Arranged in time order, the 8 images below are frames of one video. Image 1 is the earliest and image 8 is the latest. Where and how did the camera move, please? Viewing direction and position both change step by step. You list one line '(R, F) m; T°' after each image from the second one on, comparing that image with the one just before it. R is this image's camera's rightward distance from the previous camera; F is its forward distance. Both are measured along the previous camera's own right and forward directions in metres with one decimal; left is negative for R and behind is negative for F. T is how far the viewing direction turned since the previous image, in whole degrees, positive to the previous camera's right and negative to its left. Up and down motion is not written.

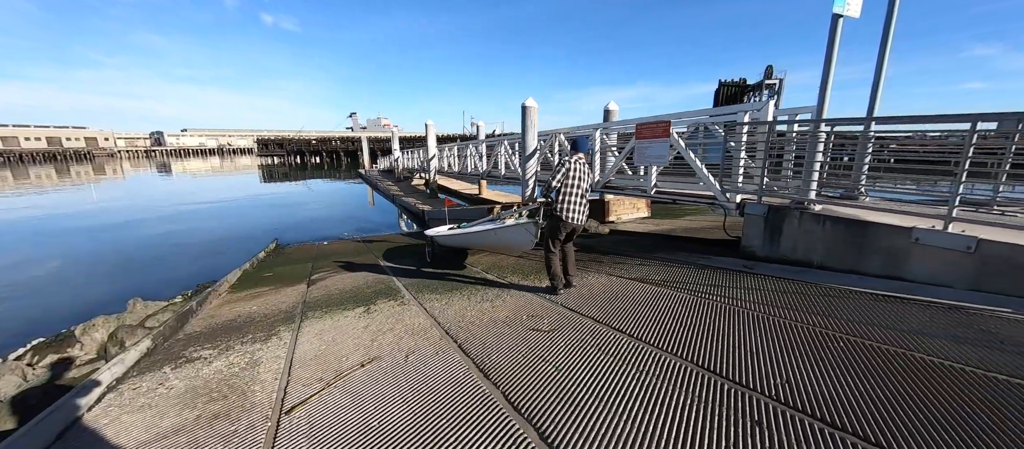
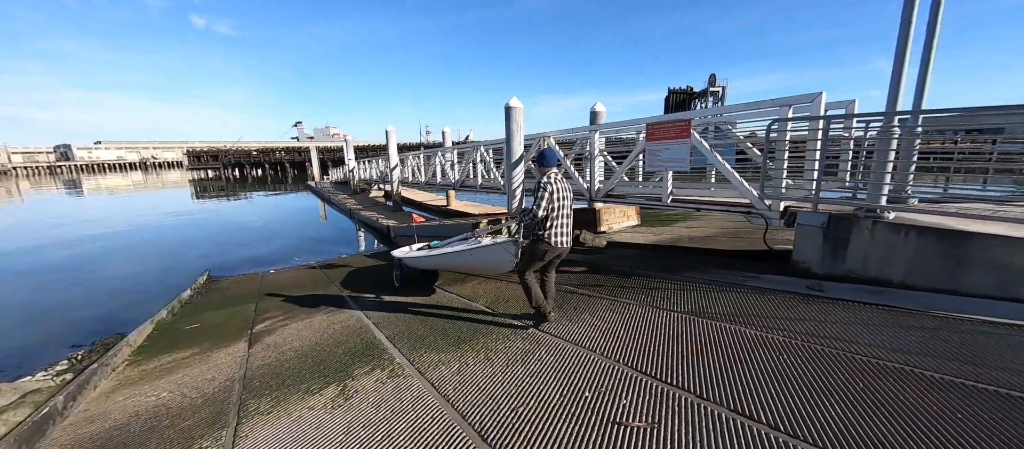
(-0.6, +1.0) m; +7°
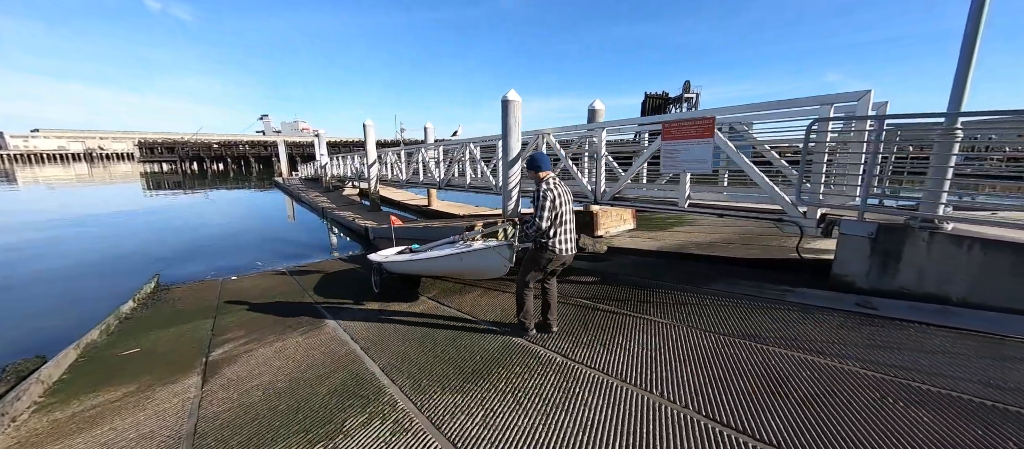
(-0.4, +0.5) m; +4°
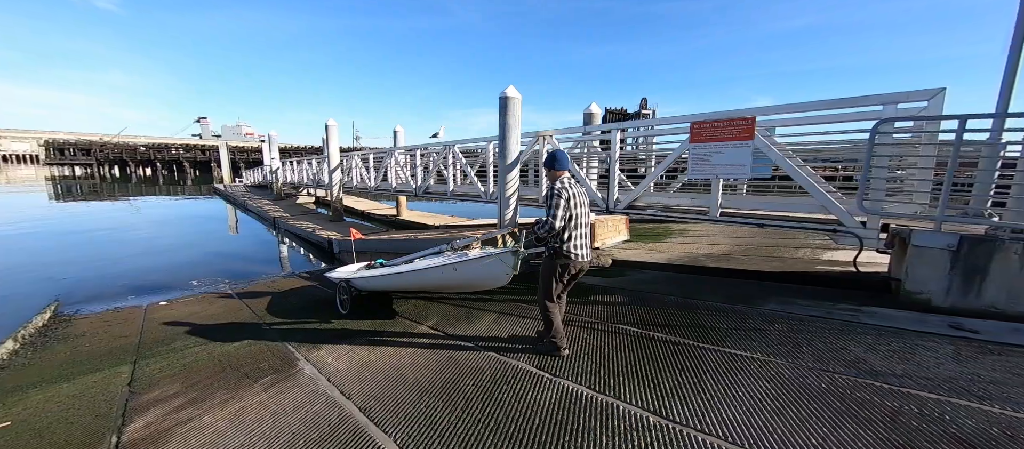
(-0.7, +0.8) m; +6°
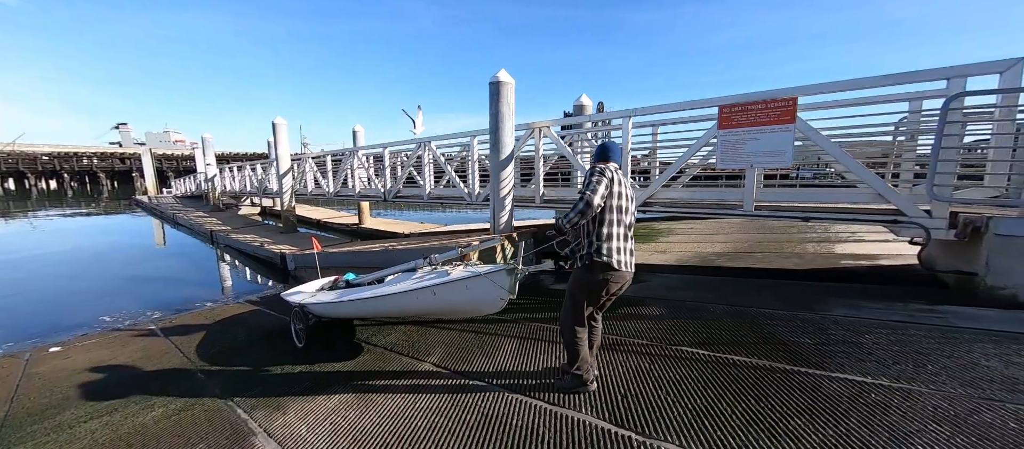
(-0.6, +0.8) m; +7°
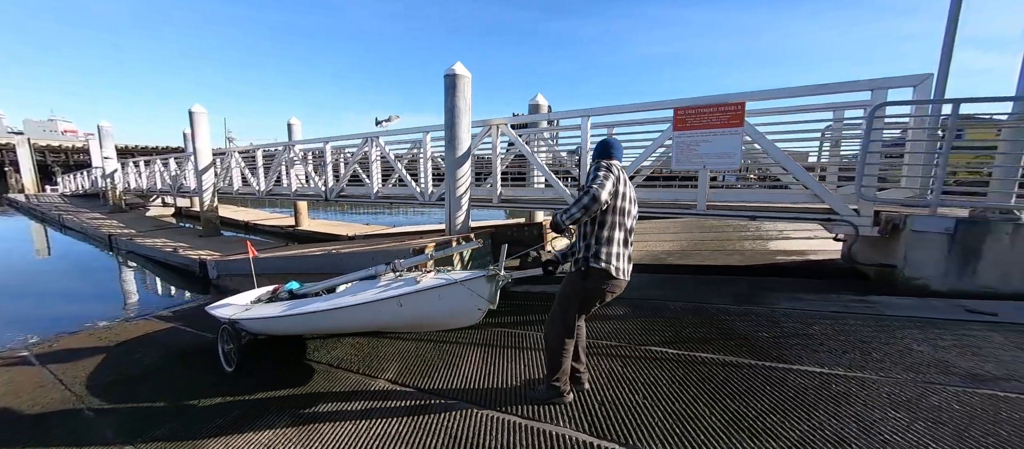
(-0.1, +0.2) m; +8°
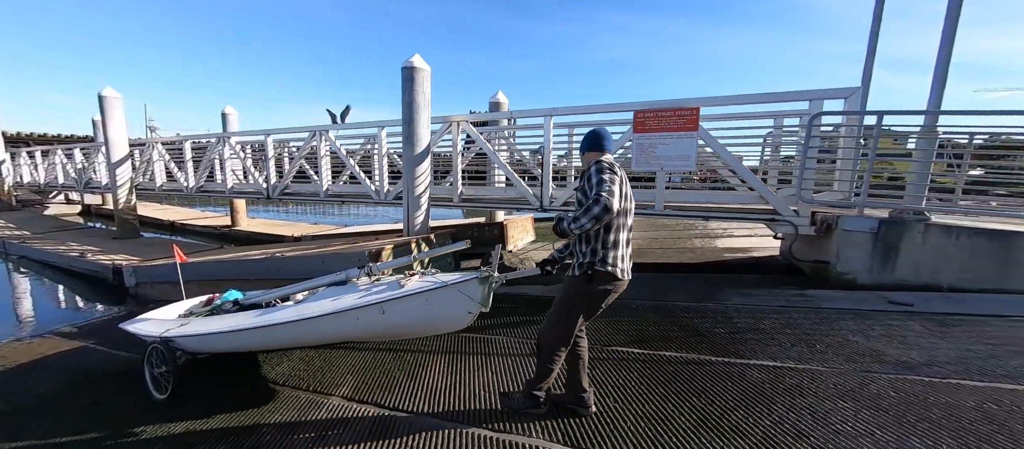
(0.0, +0.1) m; +7°
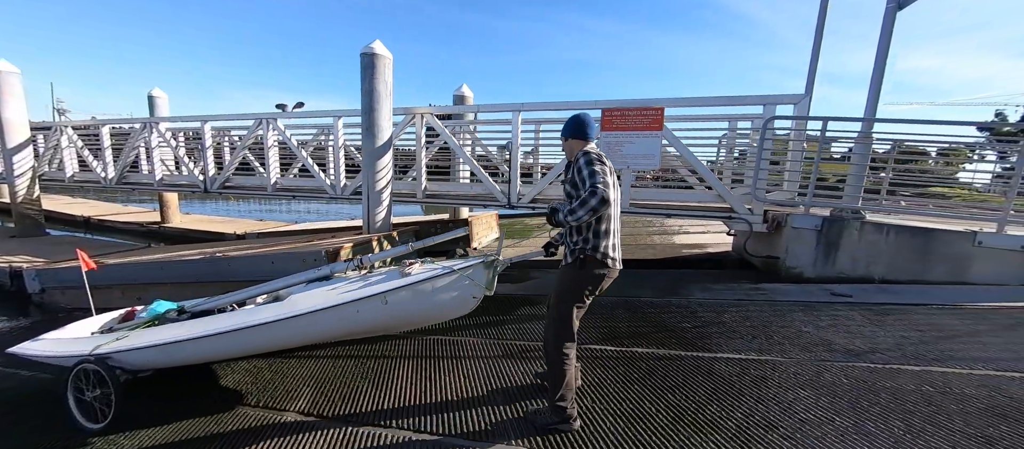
(-0.1, +0.1) m; +6°
